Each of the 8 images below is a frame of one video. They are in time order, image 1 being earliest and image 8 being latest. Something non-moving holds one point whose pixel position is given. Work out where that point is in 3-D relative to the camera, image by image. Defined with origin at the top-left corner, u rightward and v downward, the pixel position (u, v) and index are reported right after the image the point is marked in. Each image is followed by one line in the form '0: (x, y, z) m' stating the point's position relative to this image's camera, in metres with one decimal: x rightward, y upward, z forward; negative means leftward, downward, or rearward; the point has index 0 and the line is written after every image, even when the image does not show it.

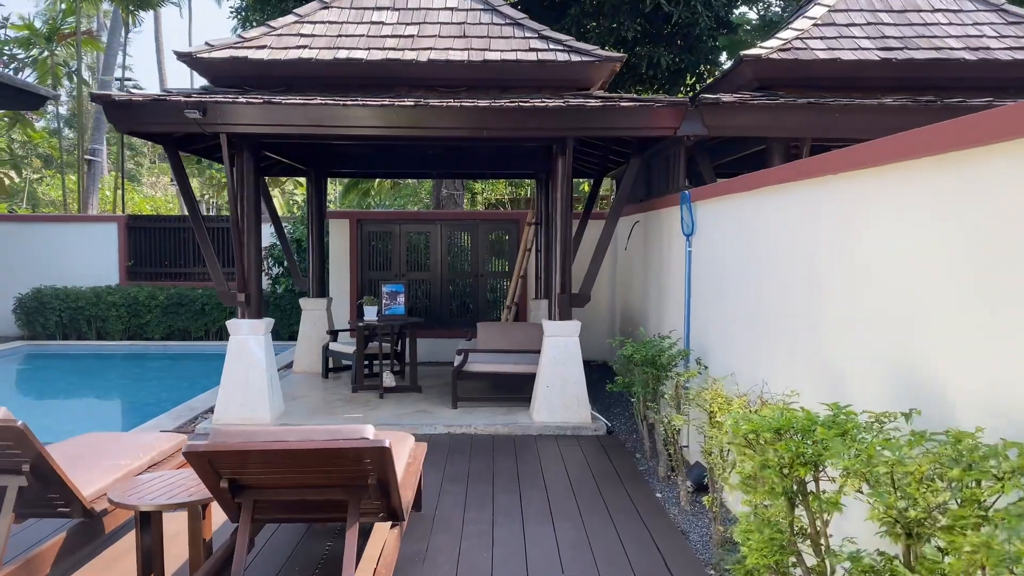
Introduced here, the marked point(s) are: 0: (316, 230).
0: (-1.9, +0.6, +8.4) m
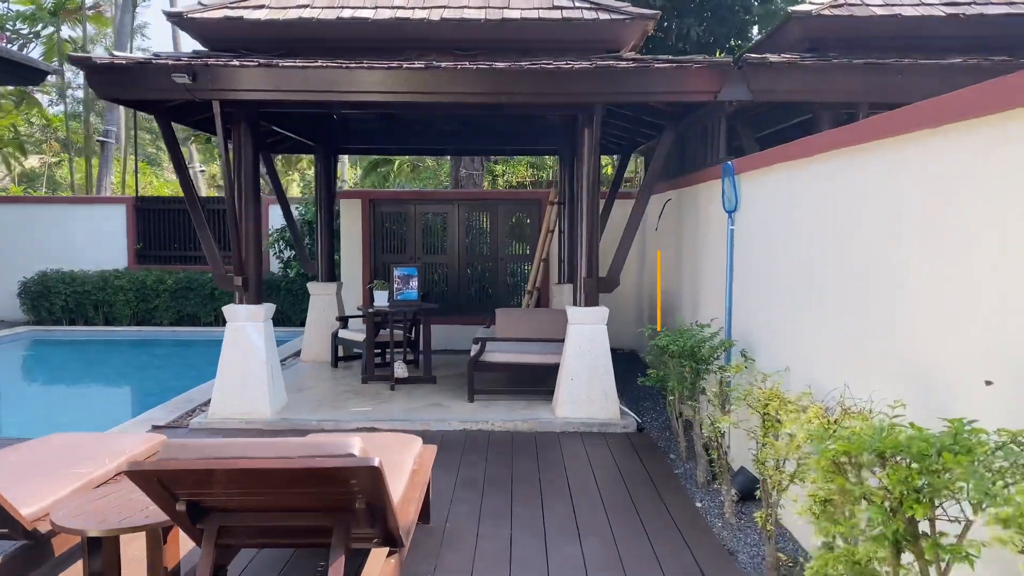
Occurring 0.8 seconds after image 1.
0: (-1.7, +0.7, +7.9) m
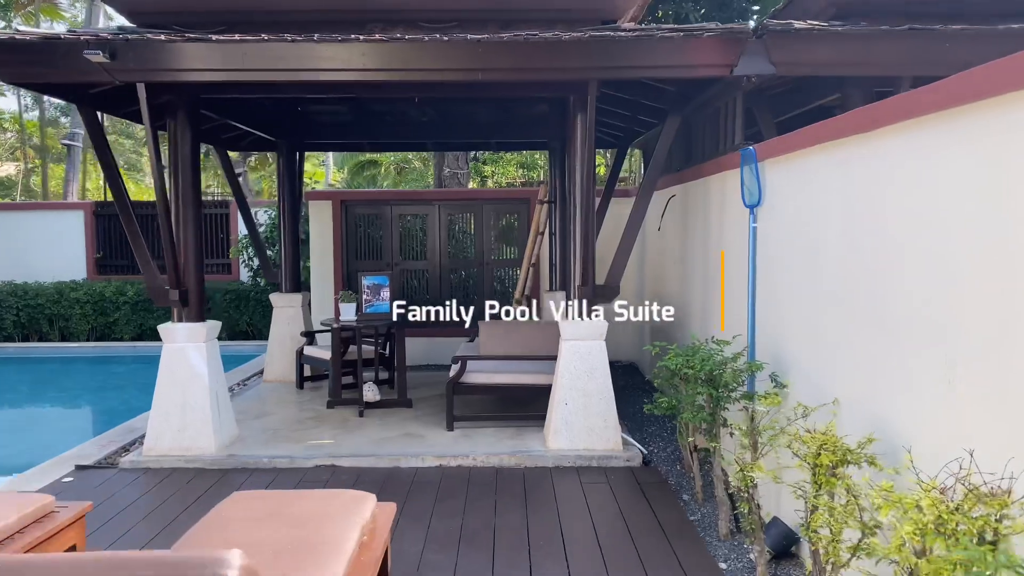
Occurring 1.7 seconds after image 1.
0: (-1.9, +0.6, +7.1) m
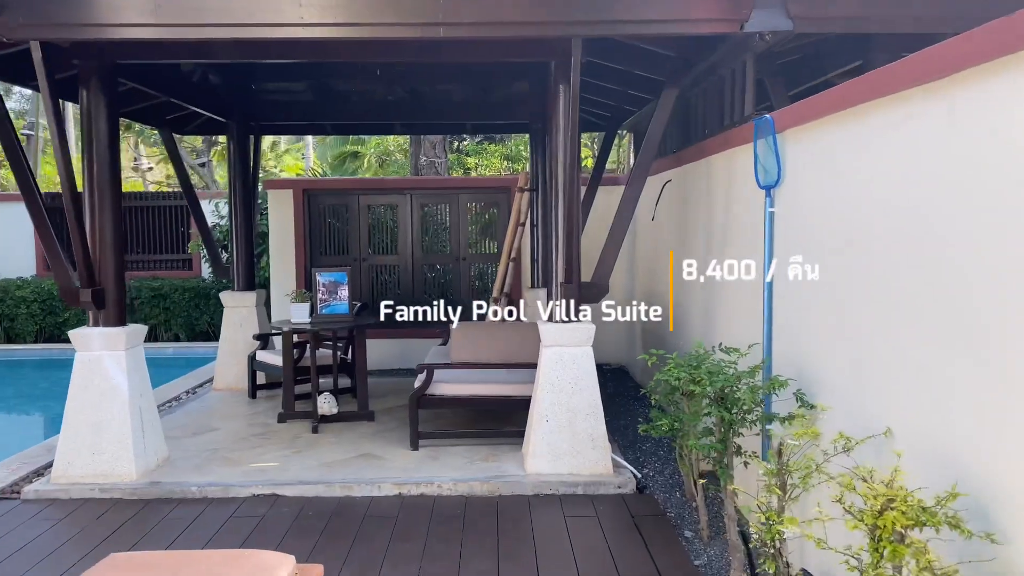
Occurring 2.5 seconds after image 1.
0: (-2.0, +0.7, +6.4) m
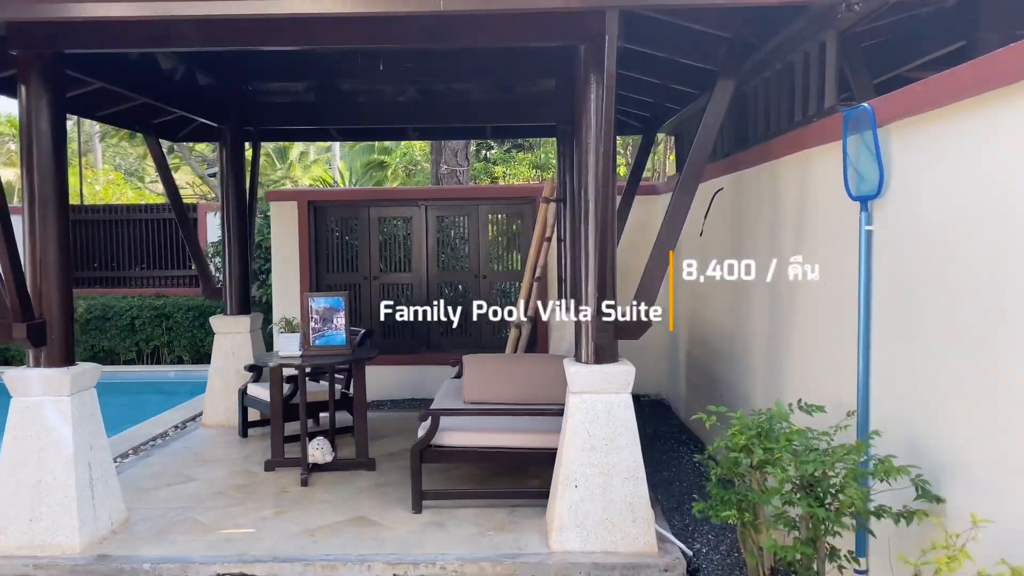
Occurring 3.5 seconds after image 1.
0: (-1.9, +0.5, +5.7) m
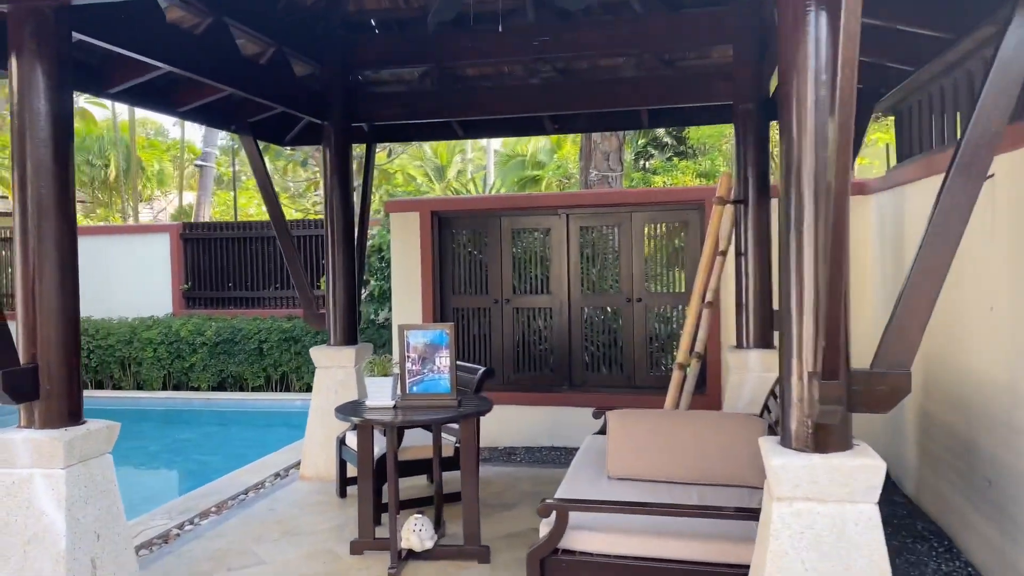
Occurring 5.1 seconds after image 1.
0: (-1.0, +0.3, +4.8) m
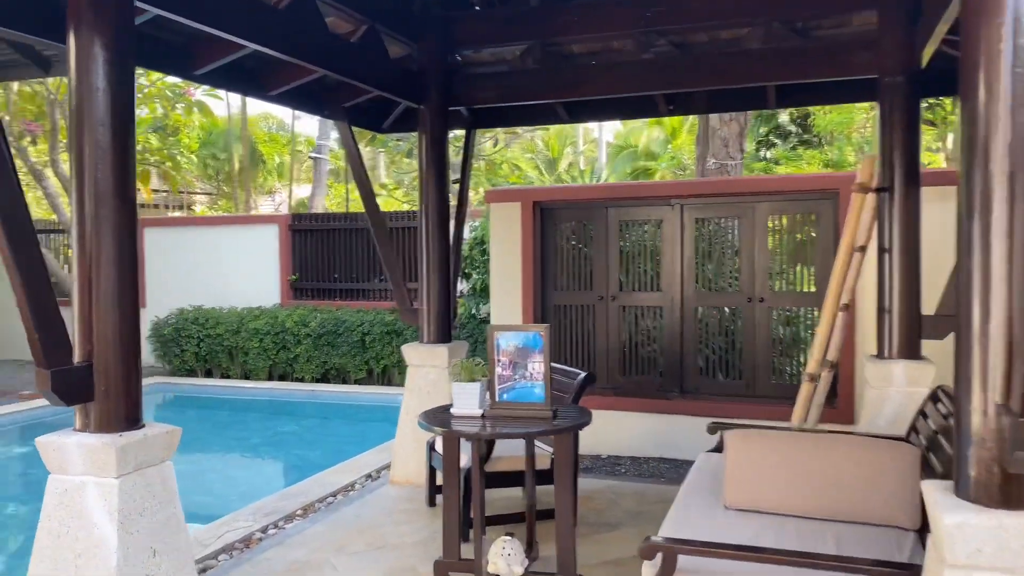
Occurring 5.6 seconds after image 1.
0: (-0.4, +0.4, +4.5) m
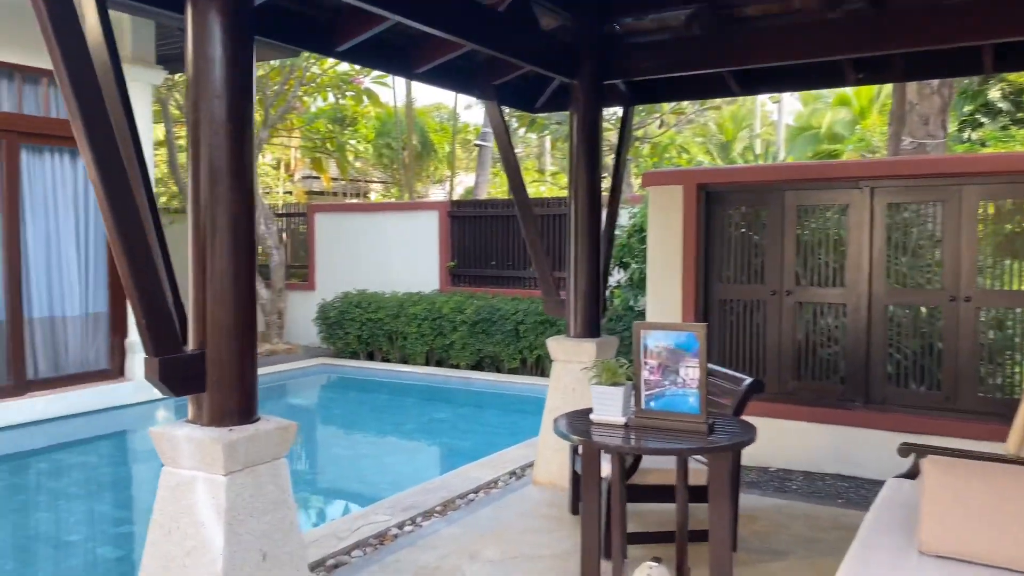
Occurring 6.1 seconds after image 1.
0: (+0.4, +0.4, +4.2) m
